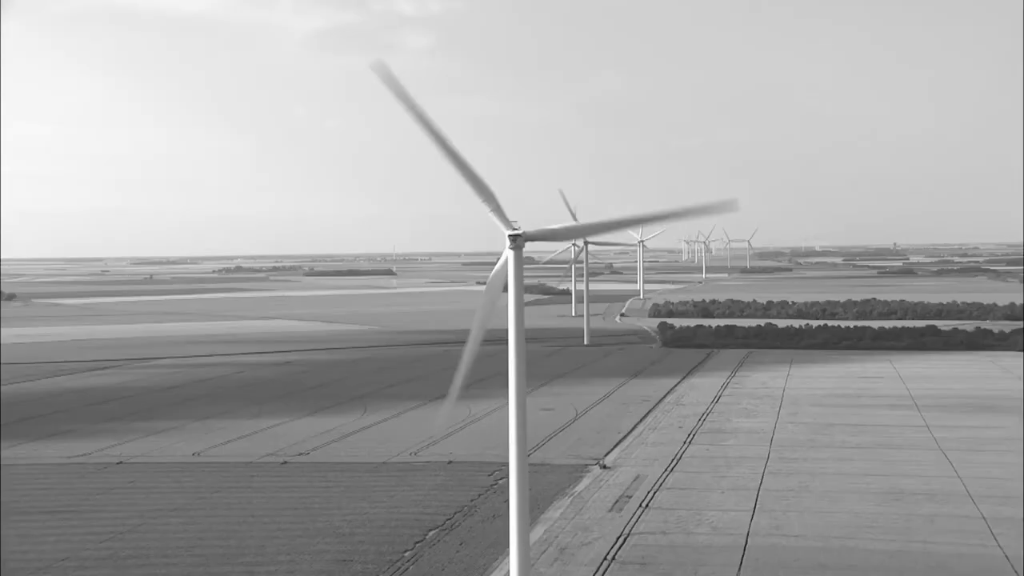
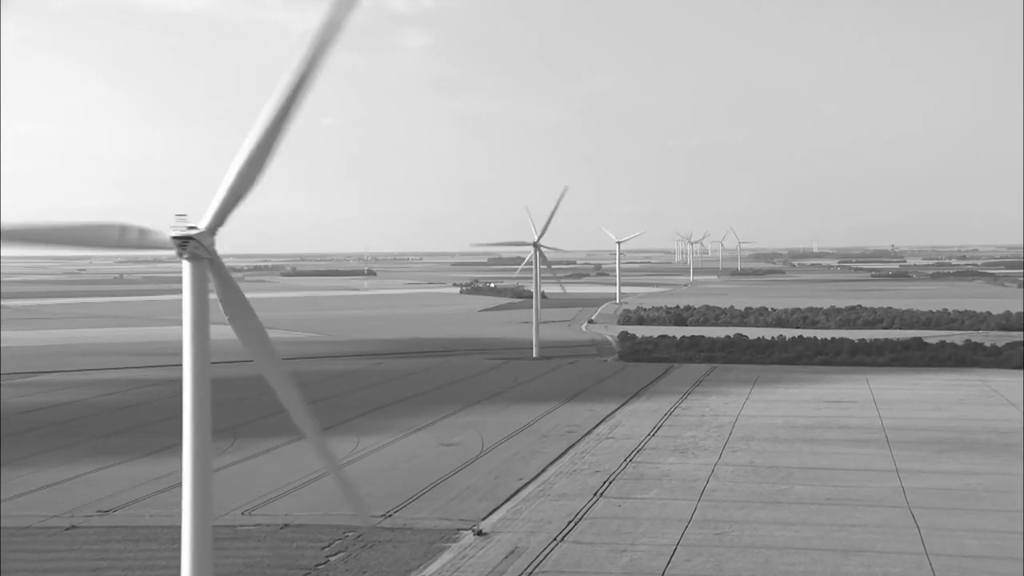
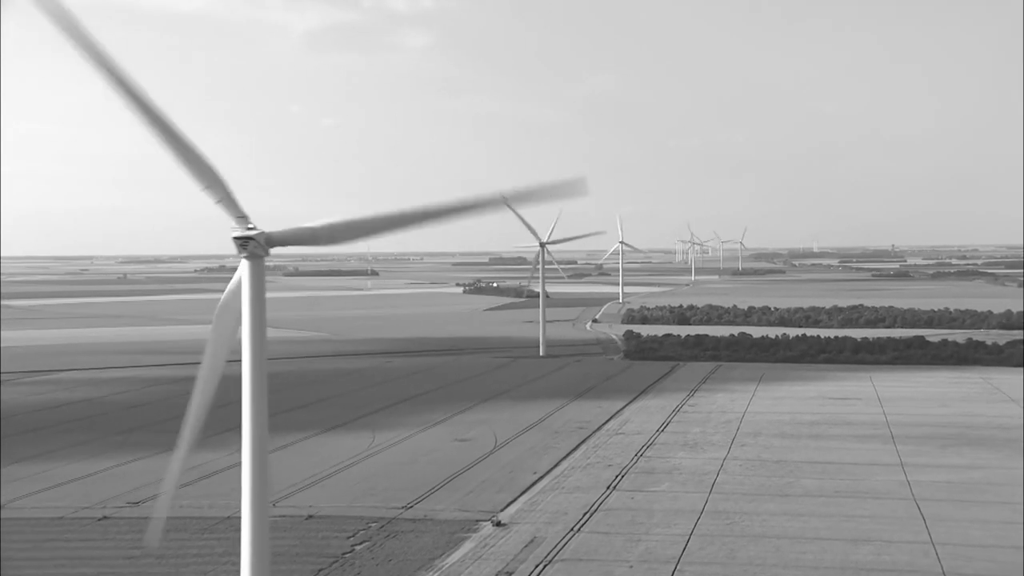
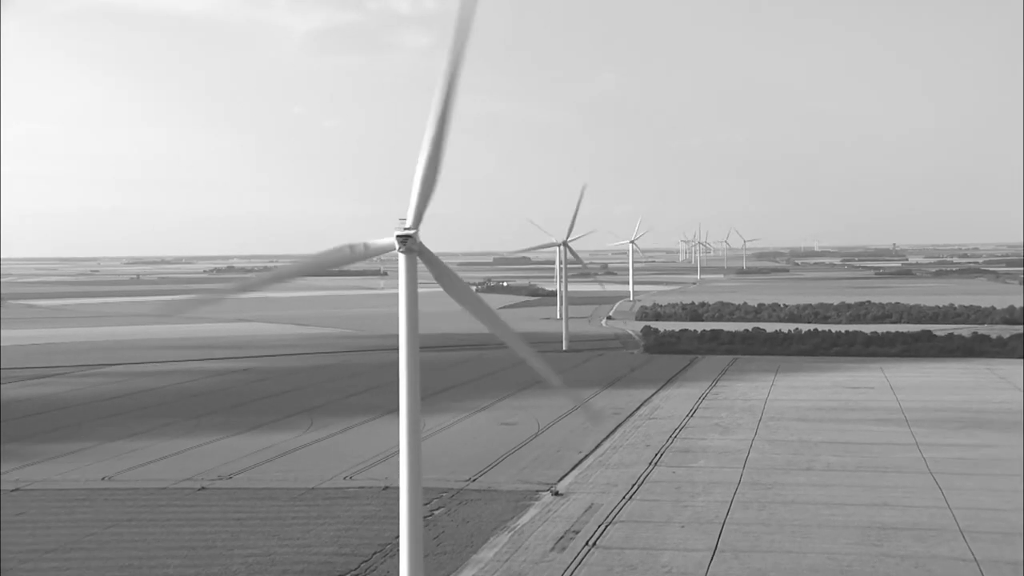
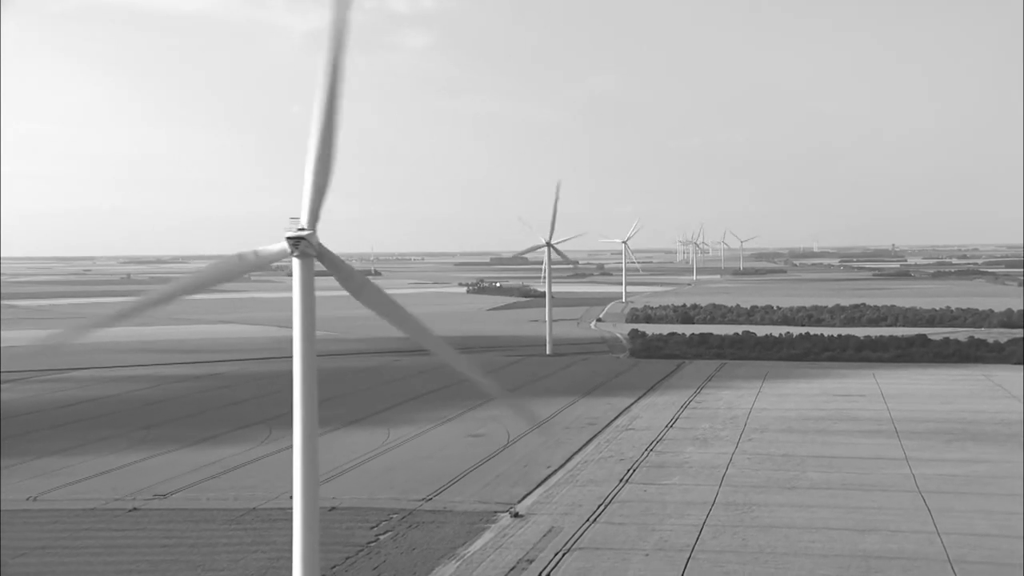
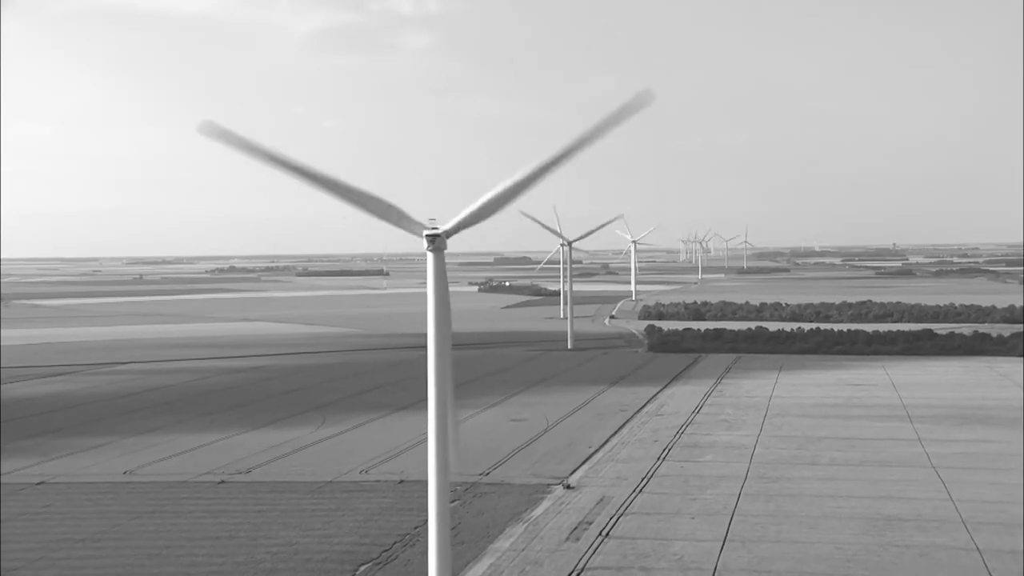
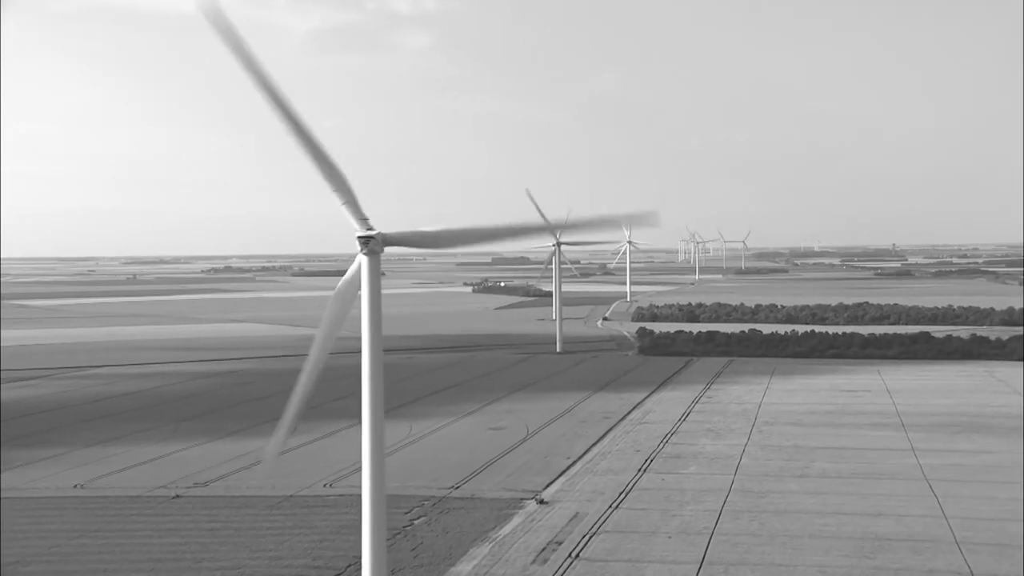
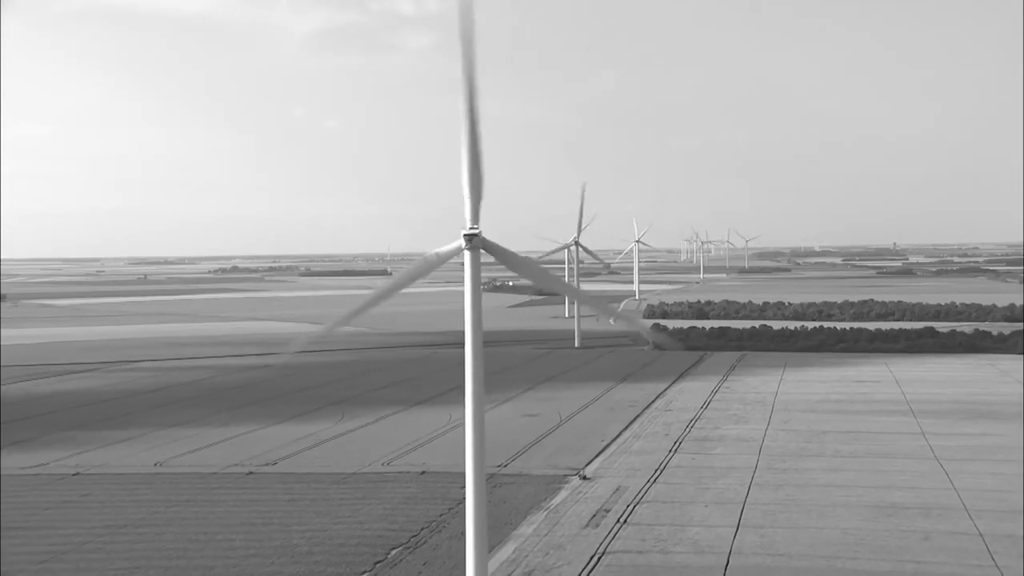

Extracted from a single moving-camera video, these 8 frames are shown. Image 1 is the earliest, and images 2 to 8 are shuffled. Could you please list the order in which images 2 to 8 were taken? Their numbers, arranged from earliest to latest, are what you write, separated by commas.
8, 6, 4, 7, 5, 3, 2
